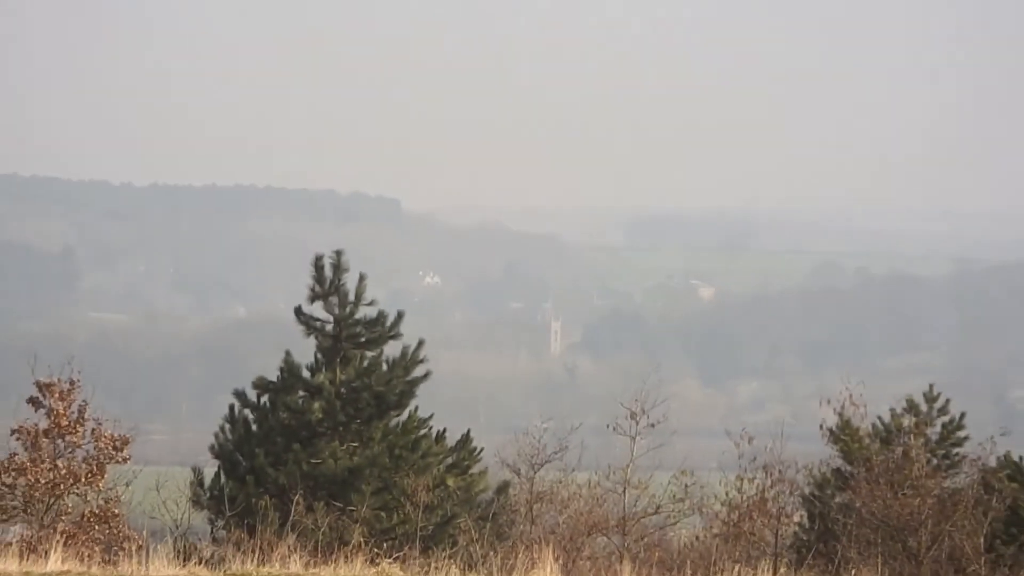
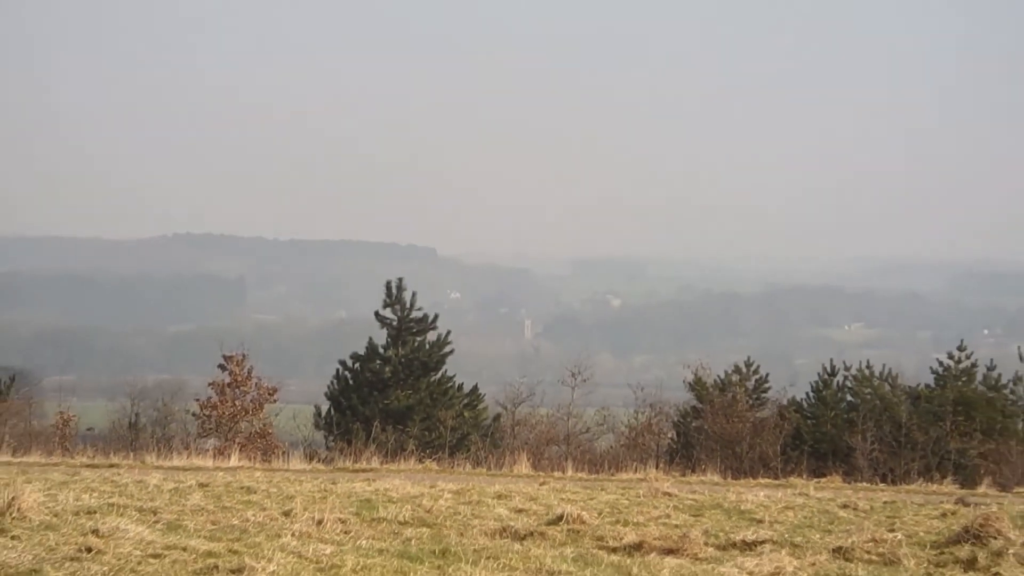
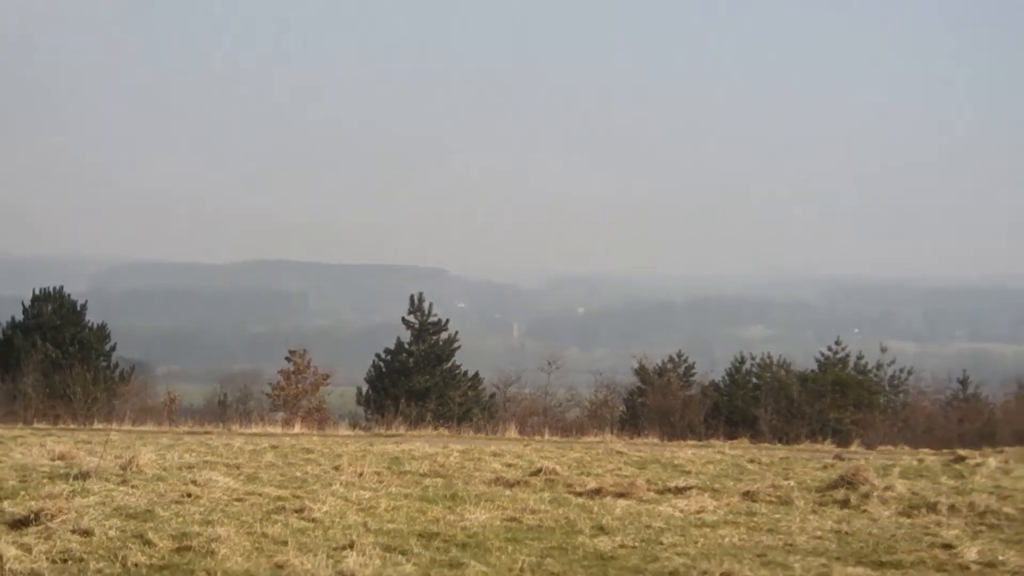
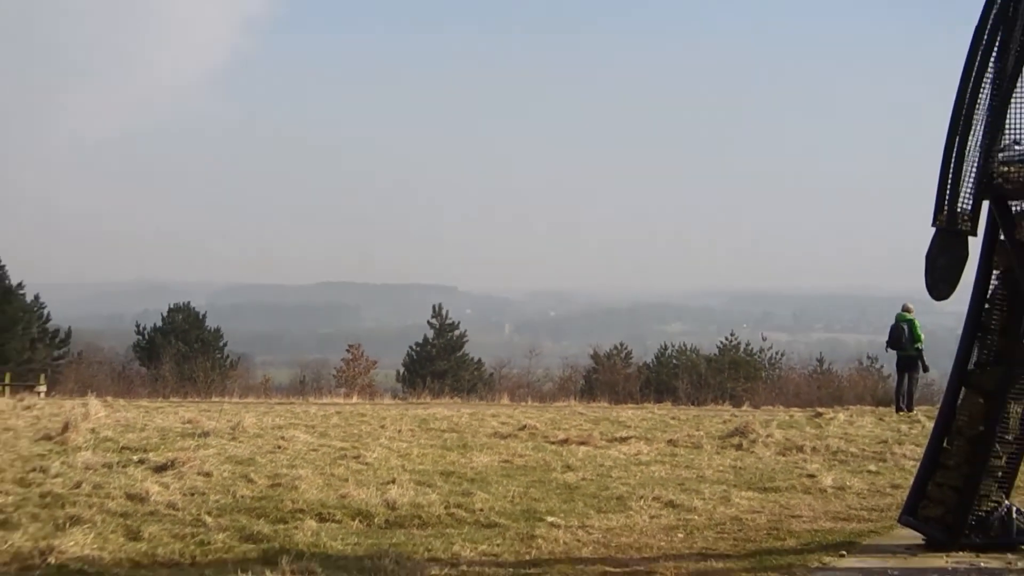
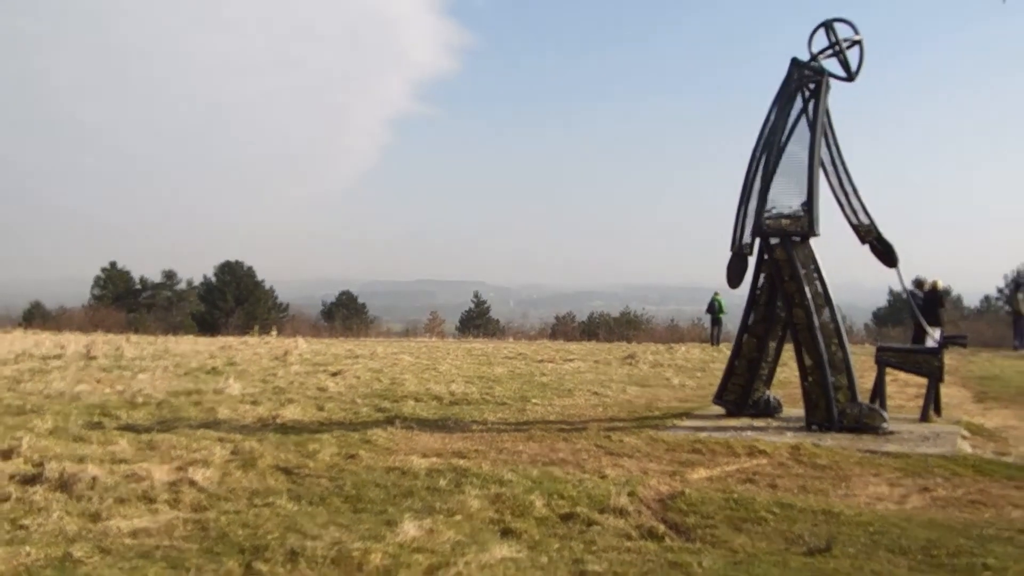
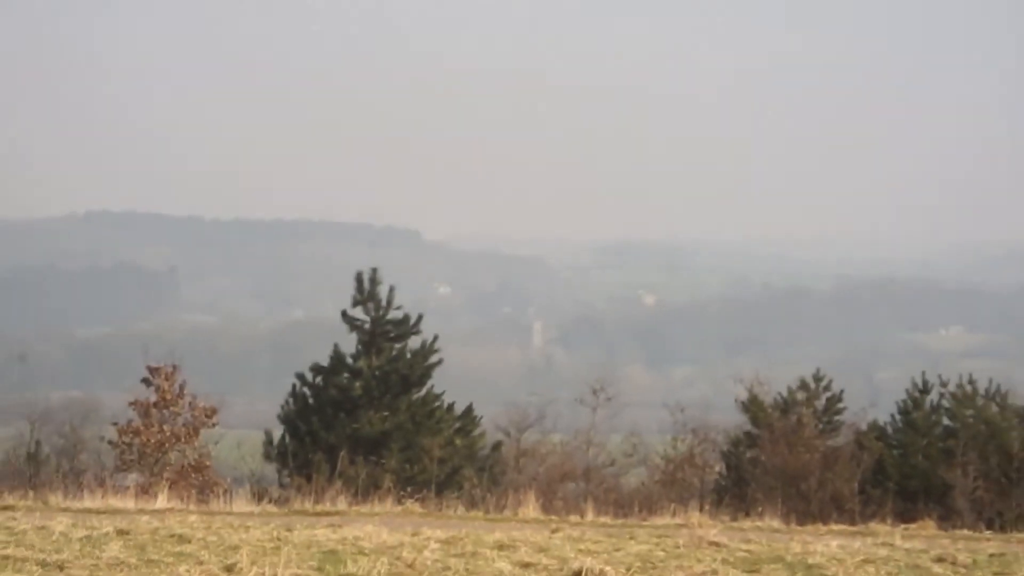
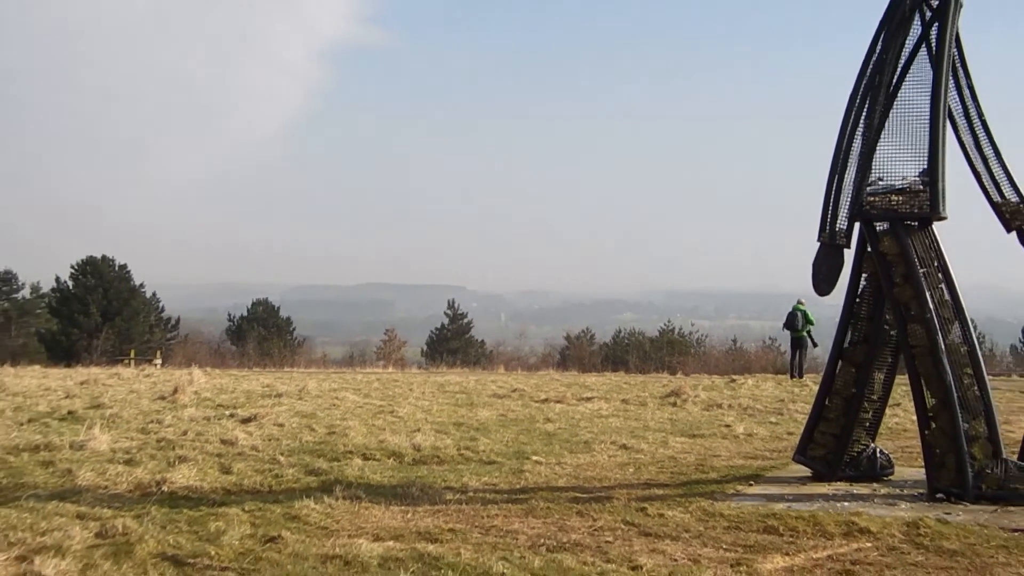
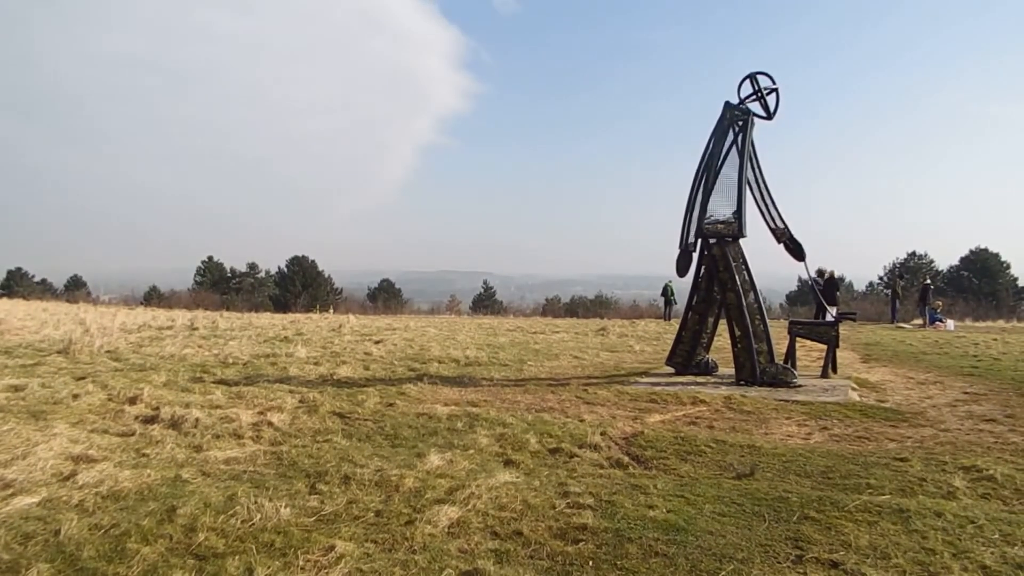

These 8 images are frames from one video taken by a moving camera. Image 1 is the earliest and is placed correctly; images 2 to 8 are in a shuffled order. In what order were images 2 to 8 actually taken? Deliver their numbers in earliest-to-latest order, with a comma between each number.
6, 2, 3, 4, 7, 5, 8
